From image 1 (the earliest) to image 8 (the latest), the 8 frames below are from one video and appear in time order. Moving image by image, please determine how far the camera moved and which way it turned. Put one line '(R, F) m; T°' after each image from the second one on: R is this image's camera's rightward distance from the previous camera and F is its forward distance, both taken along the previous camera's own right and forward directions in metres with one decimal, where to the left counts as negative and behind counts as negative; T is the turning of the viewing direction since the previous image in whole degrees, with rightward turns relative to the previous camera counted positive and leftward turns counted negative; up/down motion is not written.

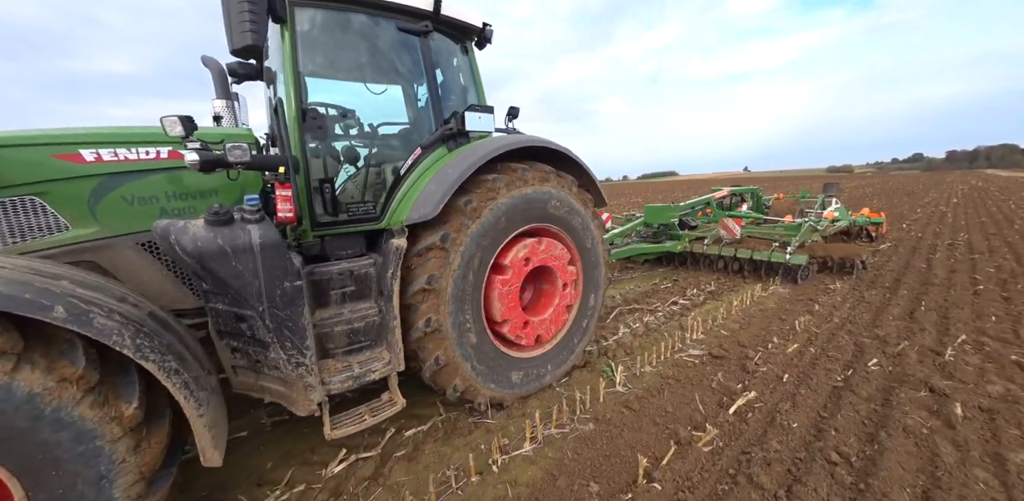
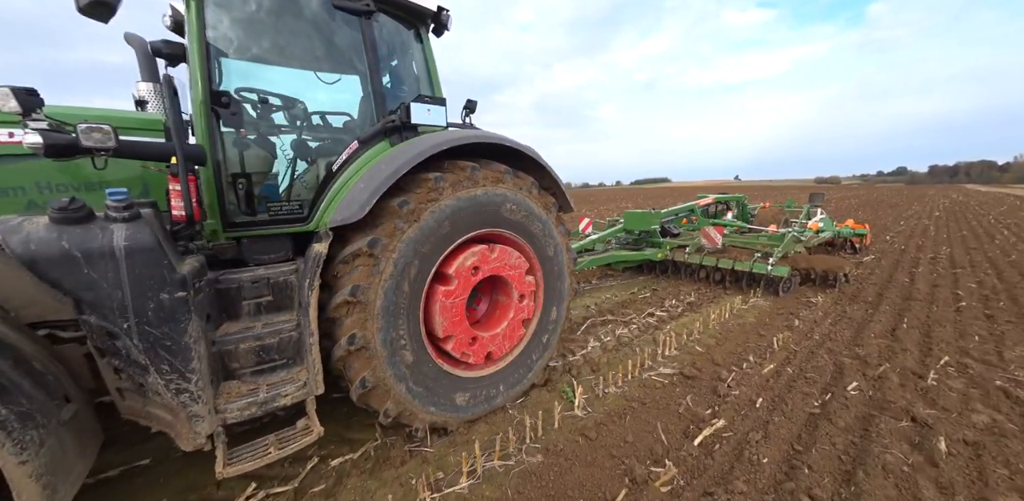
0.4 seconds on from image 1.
(+0.3, +0.3) m; +1°
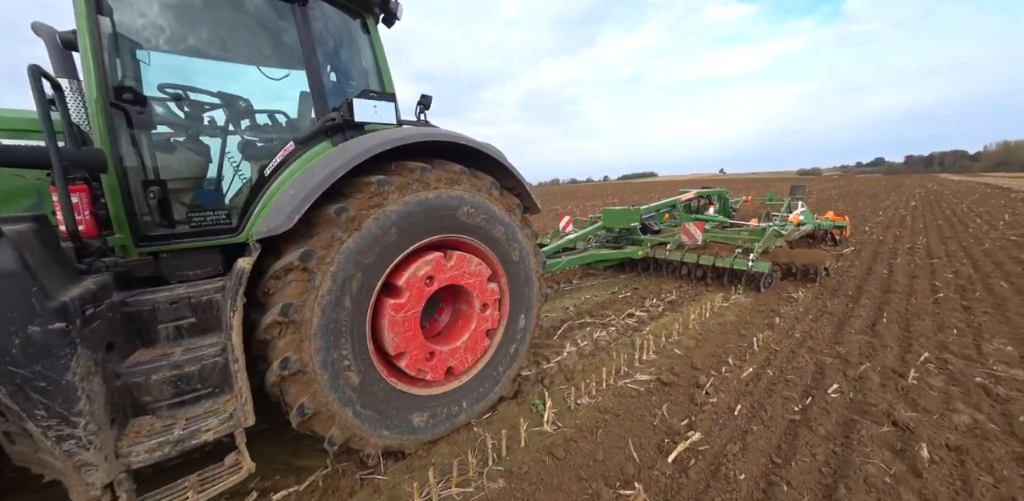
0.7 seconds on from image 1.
(+0.2, +0.2) m; +2°
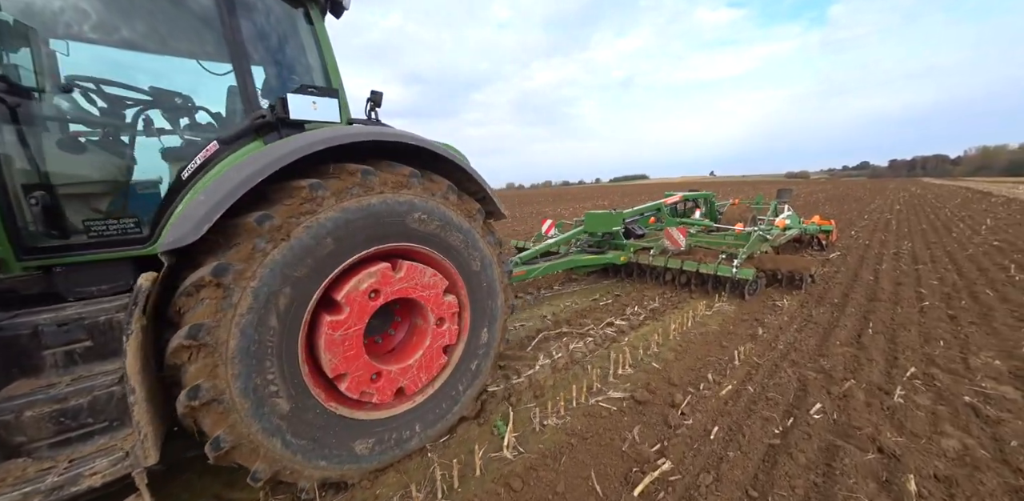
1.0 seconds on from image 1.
(+0.2, +0.2) m; +1°
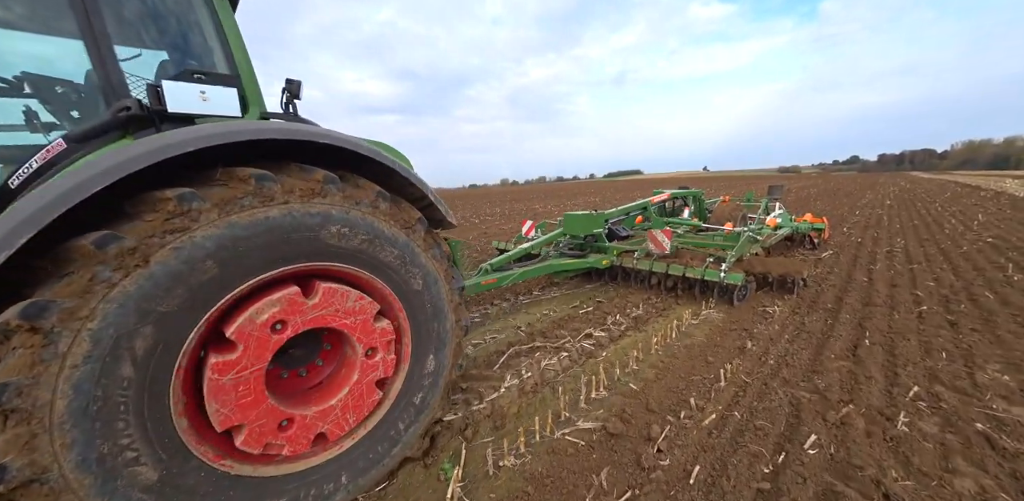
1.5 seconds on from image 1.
(+0.3, +0.4) m; +1°
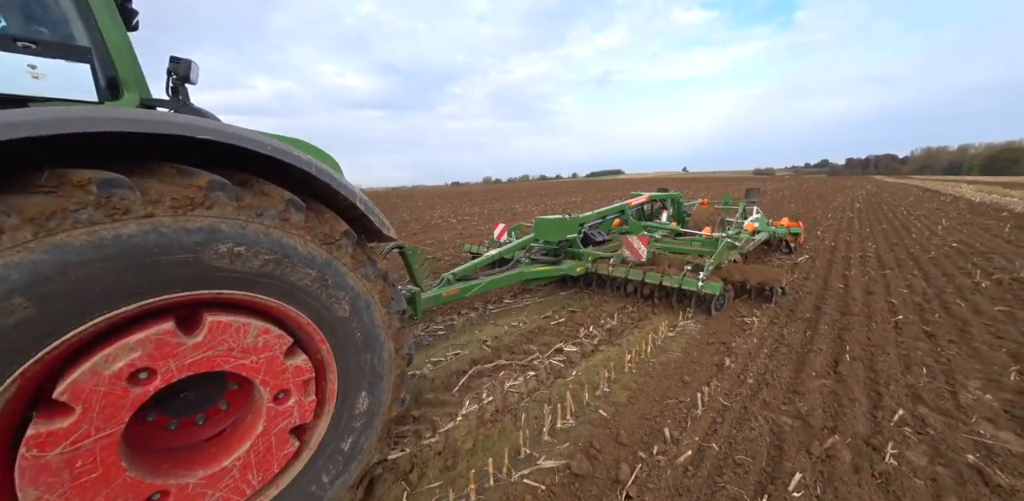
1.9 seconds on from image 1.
(+0.2, +0.3) m; +3°
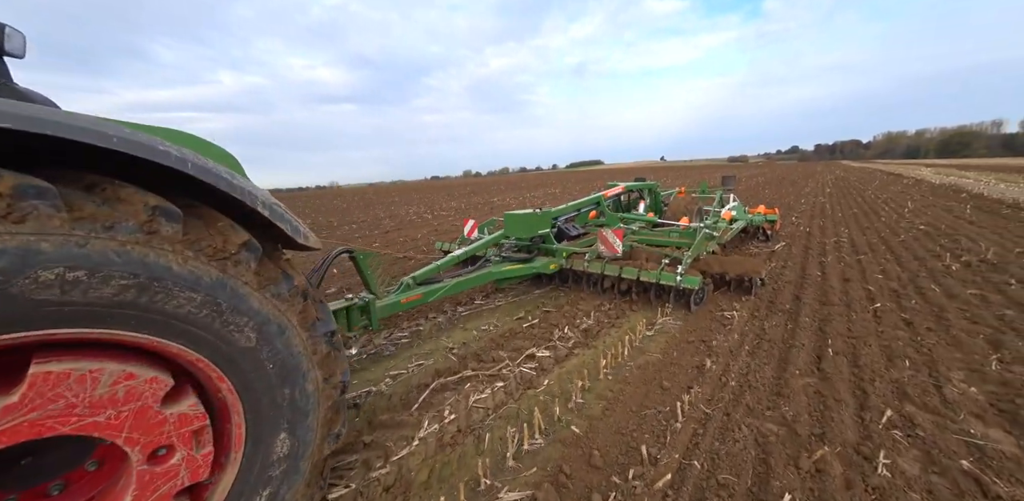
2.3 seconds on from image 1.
(+0.2, +0.3) m; +3°
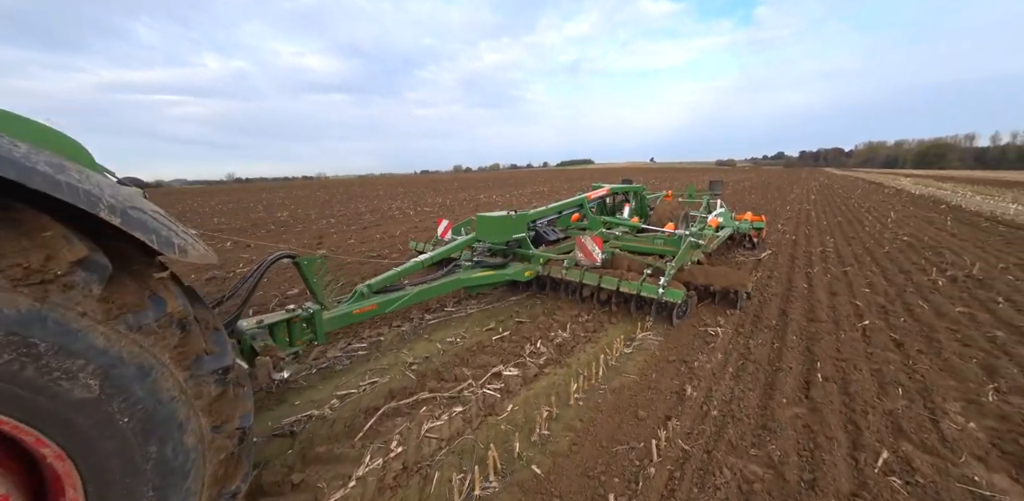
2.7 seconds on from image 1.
(+0.2, +0.3) m; +2°
